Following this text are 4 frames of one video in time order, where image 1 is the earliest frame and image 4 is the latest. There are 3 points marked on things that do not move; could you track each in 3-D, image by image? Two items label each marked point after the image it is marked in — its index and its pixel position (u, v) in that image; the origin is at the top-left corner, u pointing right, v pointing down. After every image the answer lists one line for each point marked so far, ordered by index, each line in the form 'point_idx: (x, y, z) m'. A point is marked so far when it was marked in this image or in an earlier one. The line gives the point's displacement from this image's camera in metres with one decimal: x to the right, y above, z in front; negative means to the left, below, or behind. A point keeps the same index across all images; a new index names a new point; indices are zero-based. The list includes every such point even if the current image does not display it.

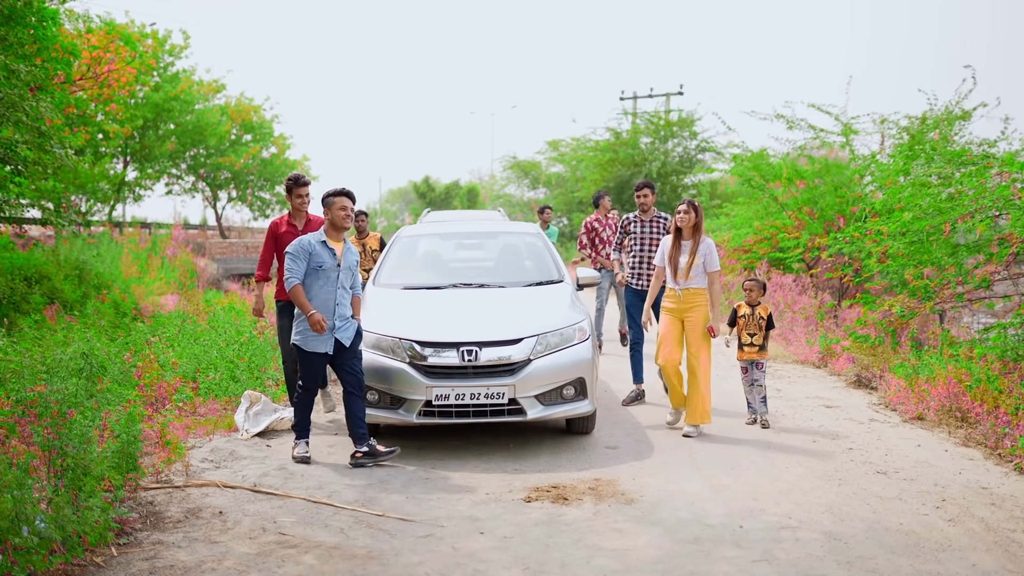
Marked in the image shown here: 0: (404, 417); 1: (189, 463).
0: (-0.7, -0.9, +6.0) m
1: (-2.2, -1.2, +5.9) m
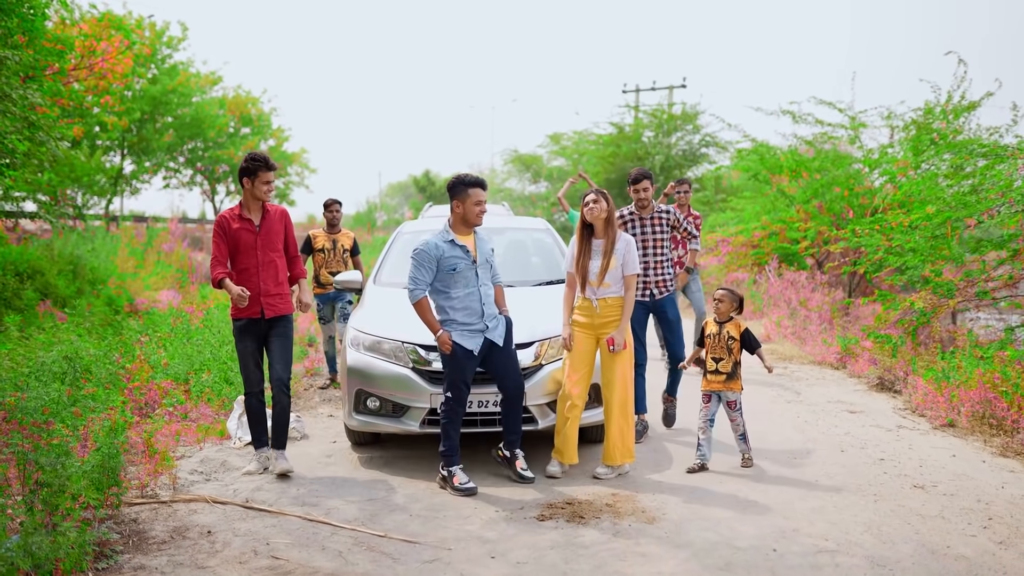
0: (-0.7, -0.9, +5.6) m
1: (-2.1, -1.2, +5.5) m
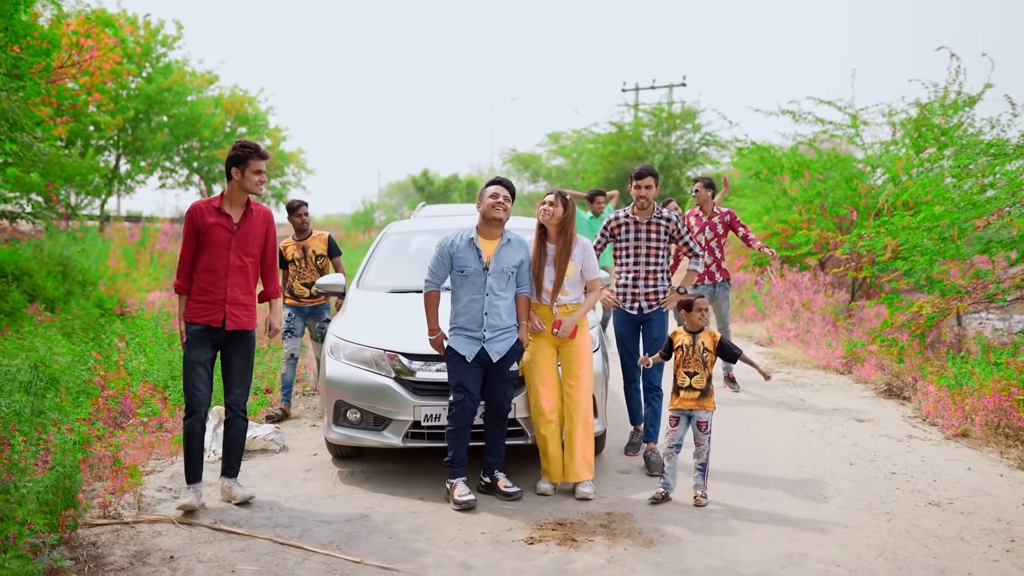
0: (-0.7, -0.9, +5.3) m
1: (-2.2, -1.2, +5.2) m
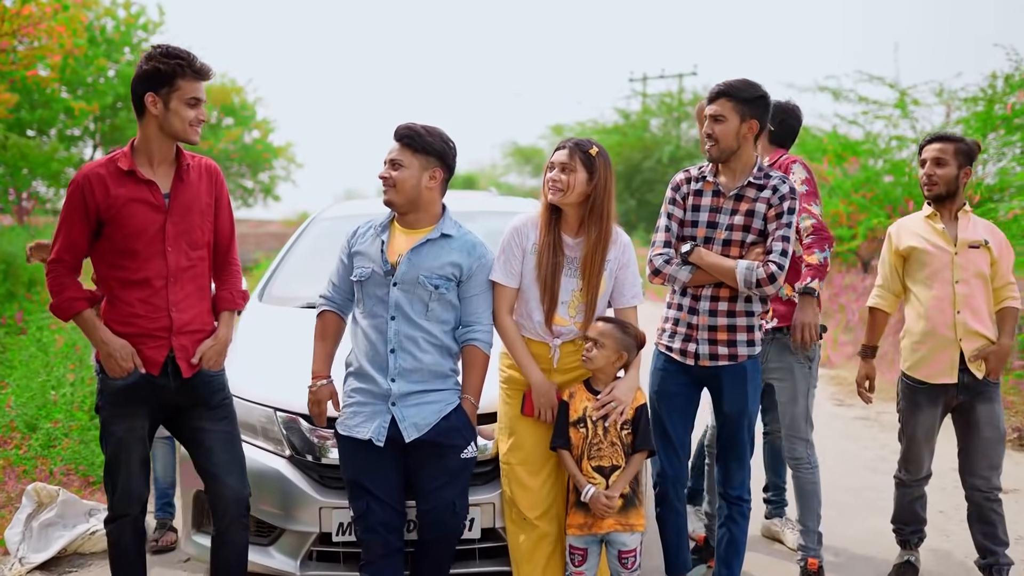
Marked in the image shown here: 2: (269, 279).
0: (-0.8, -1.0, +3.1) m
1: (-2.2, -1.3, +3.0) m
2: (-1.2, +0.1, +4.6) m
